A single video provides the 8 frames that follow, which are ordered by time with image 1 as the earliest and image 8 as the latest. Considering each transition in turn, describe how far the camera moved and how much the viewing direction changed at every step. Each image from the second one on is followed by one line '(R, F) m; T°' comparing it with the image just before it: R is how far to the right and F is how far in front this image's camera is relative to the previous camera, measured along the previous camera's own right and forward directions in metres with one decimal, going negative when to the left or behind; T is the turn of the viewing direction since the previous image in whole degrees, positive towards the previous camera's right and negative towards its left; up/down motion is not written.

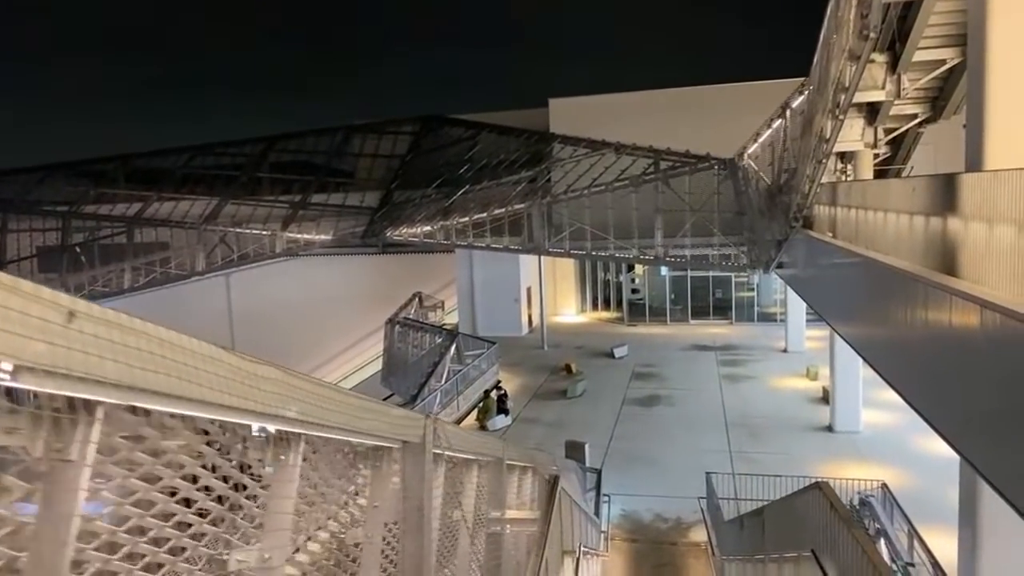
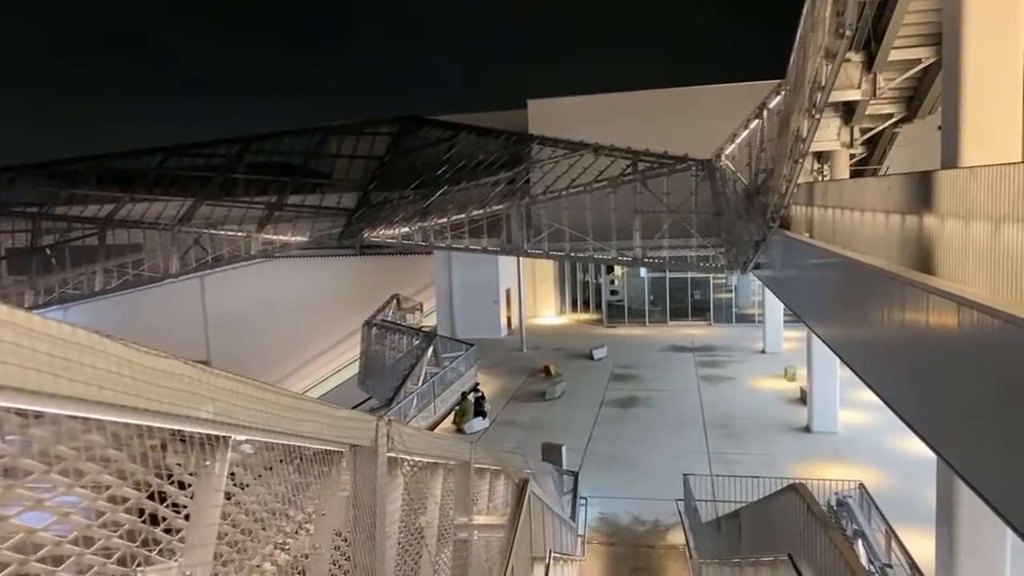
(+0.1, +0.1) m; +2°
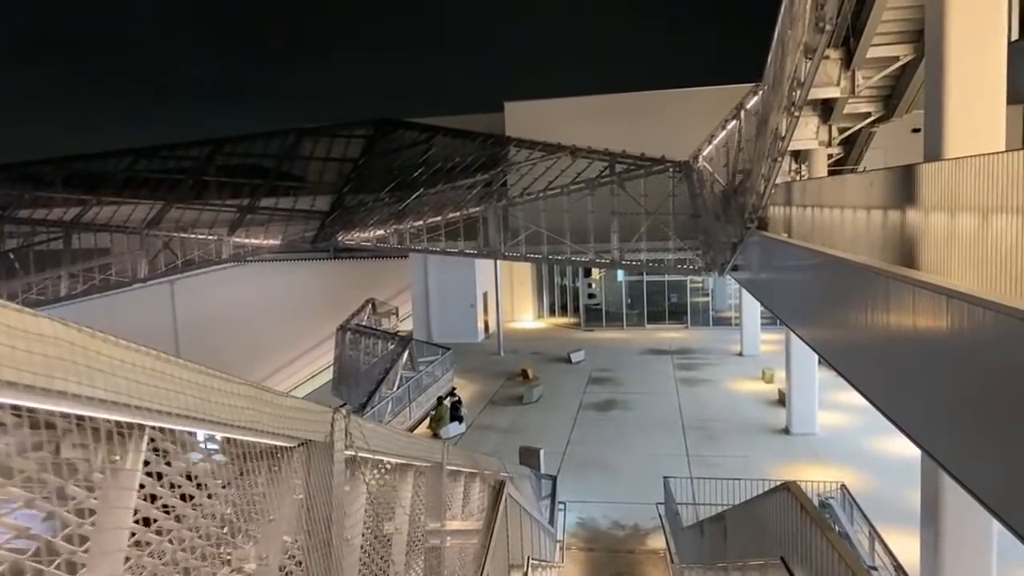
(0.0, +0.2) m; +2°
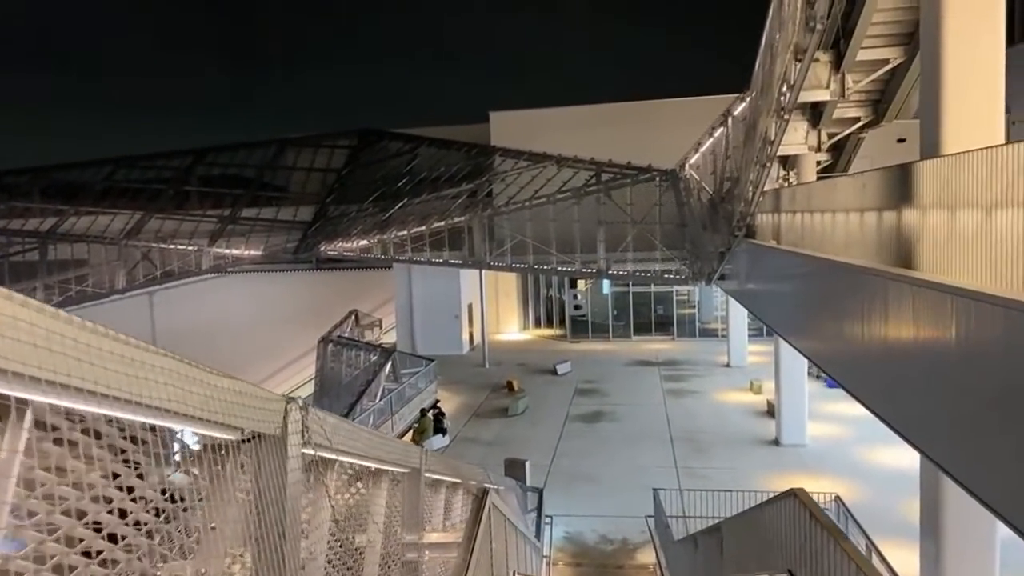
(0.0, +0.2) m; +1°
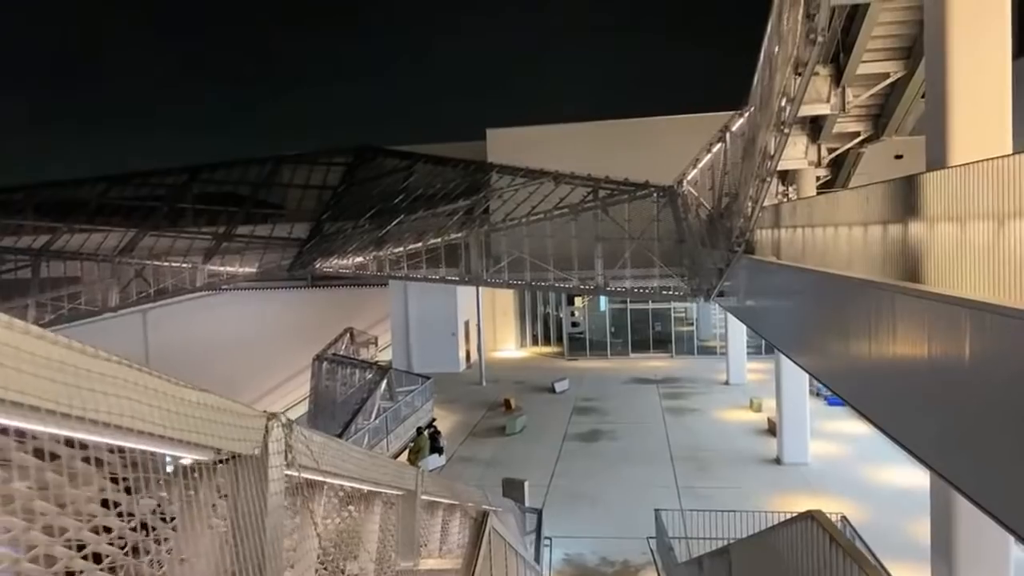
(0.0, +0.1) m; 0°
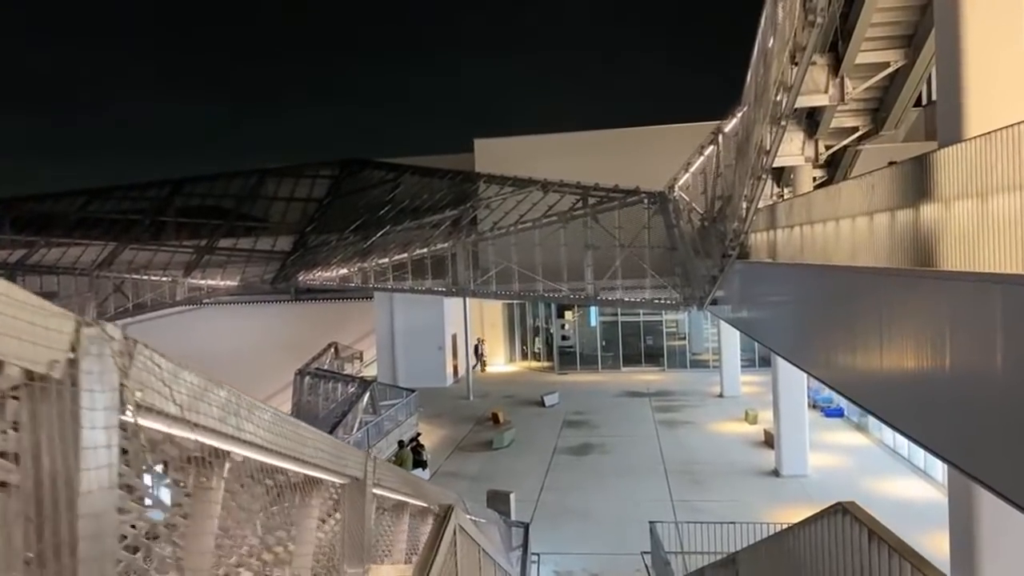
(+0.1, +0.4) m; +1°
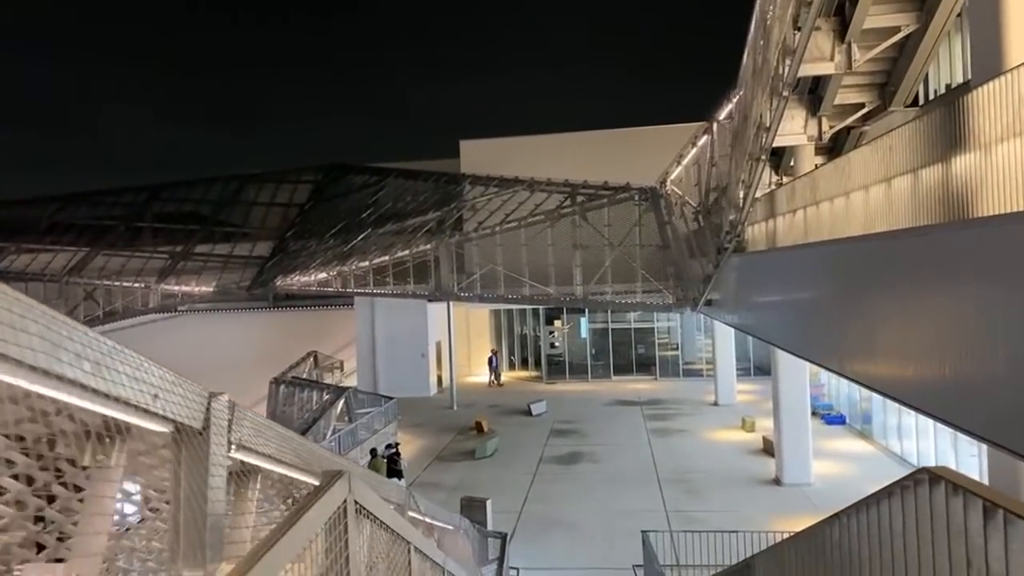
(+0.1, +0.6) m; +1°
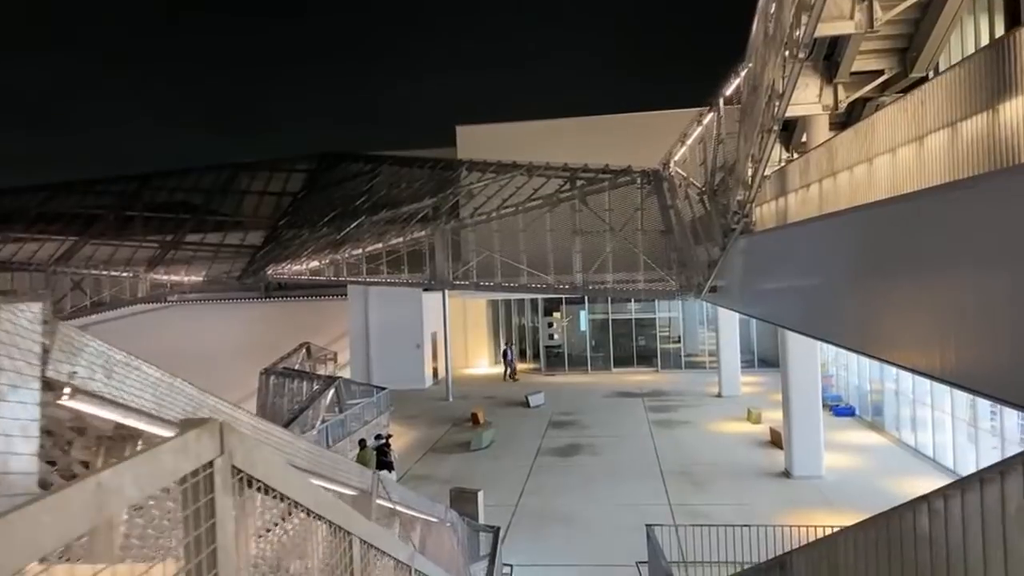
(0.0, +0.4) m; 0°
